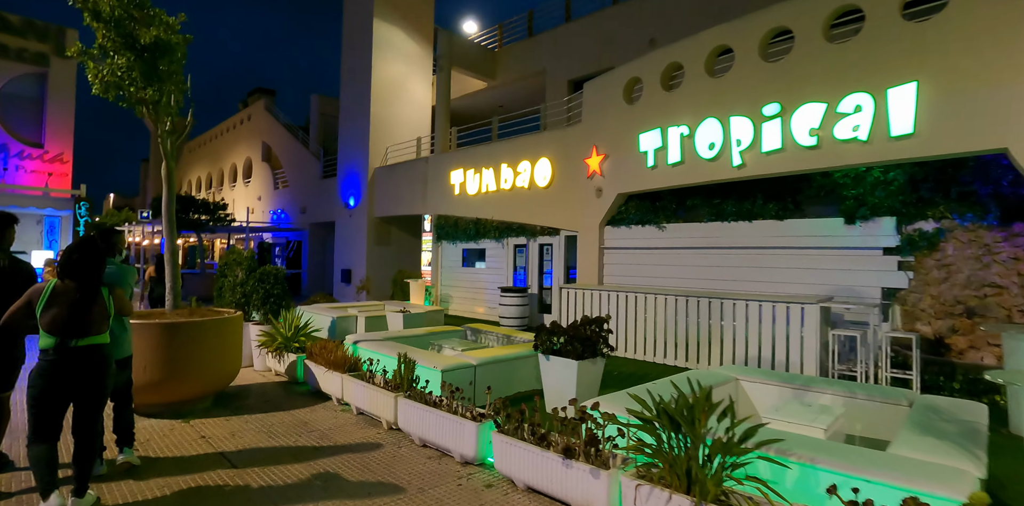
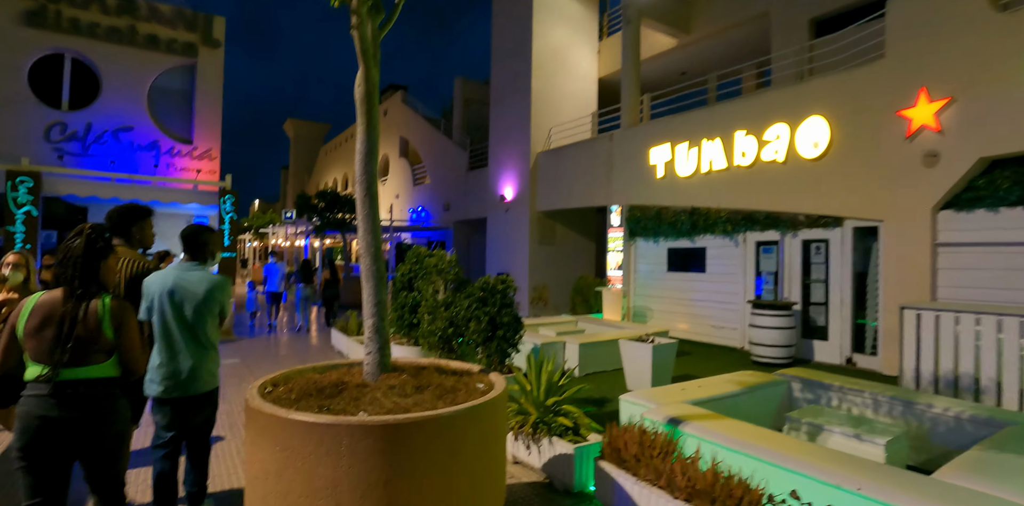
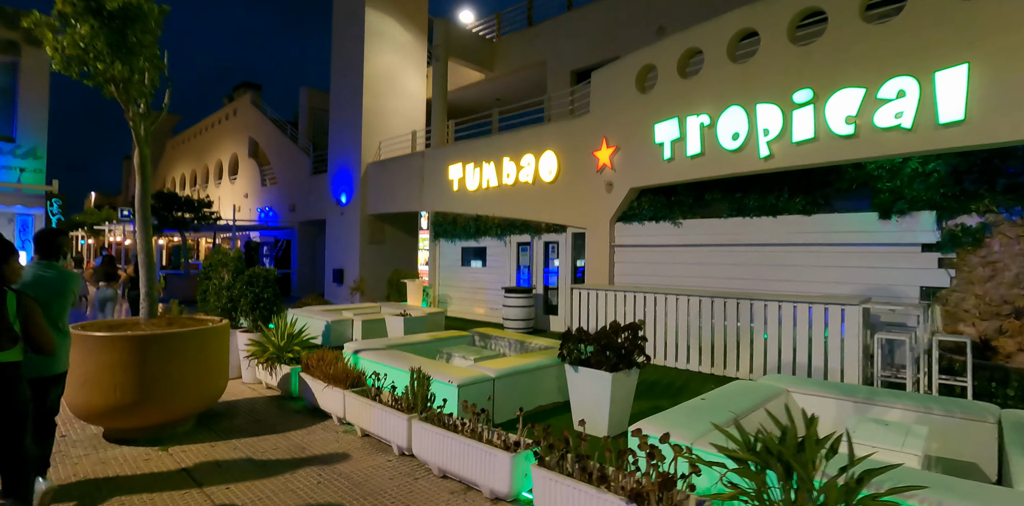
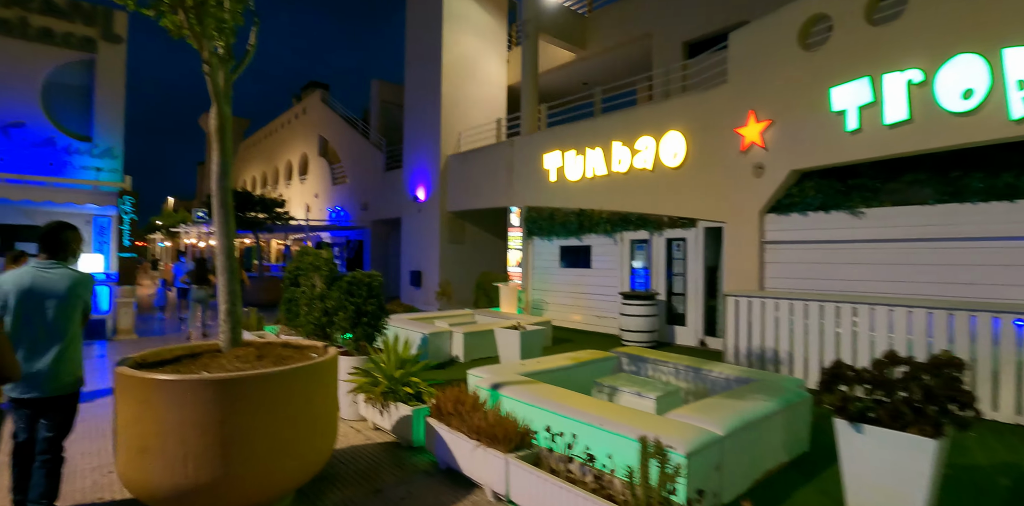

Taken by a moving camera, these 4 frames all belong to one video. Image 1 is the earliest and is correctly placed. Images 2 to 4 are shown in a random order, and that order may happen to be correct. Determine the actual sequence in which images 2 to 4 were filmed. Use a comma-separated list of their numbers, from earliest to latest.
3, 4, 2
